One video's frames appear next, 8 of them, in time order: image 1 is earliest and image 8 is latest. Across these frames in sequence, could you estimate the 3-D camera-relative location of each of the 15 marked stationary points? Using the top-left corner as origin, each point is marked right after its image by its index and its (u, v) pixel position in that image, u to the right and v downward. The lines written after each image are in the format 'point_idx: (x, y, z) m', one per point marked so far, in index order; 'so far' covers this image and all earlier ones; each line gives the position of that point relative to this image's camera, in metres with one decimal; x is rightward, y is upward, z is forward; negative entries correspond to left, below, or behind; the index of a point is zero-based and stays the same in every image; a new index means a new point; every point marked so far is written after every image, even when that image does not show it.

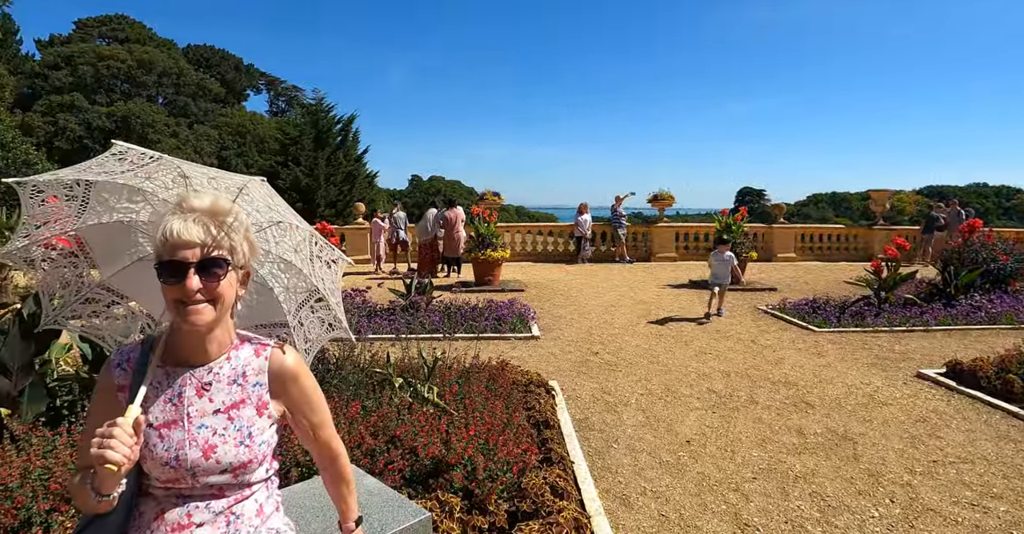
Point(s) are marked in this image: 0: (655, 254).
0: (+3.9, +0.3, +14.6) m
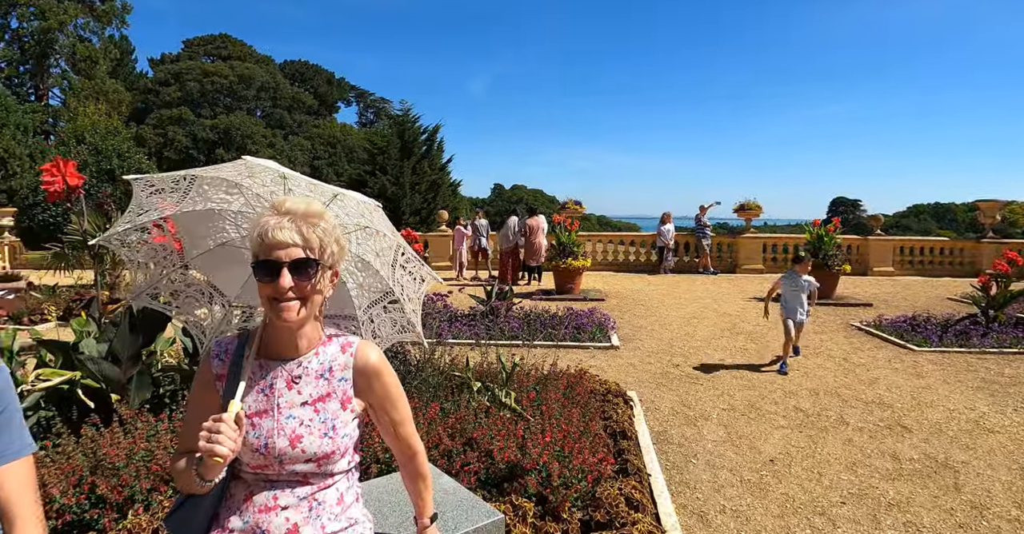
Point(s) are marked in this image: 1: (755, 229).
0: (+5.6, +0.1, +14.0) m
1: (+6.3, +1.0, +14.6) m
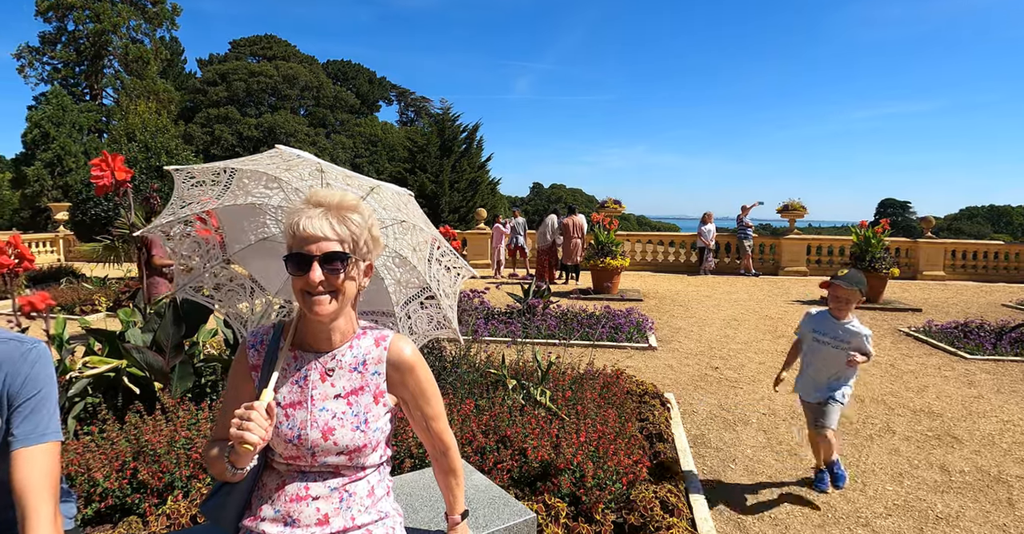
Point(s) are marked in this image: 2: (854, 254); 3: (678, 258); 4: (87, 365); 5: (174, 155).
0: (+6.5, 0.0, +13.6) m
1: (+7.2, +0.9, +14.2) m
2: (+5.8, +0.2, +9.6) m
3: (+4.1, +0.3, +14.3) m
4: (-3.1, -0.7, +4.1) m
5: (-11.6, +3.9, +19.3) m
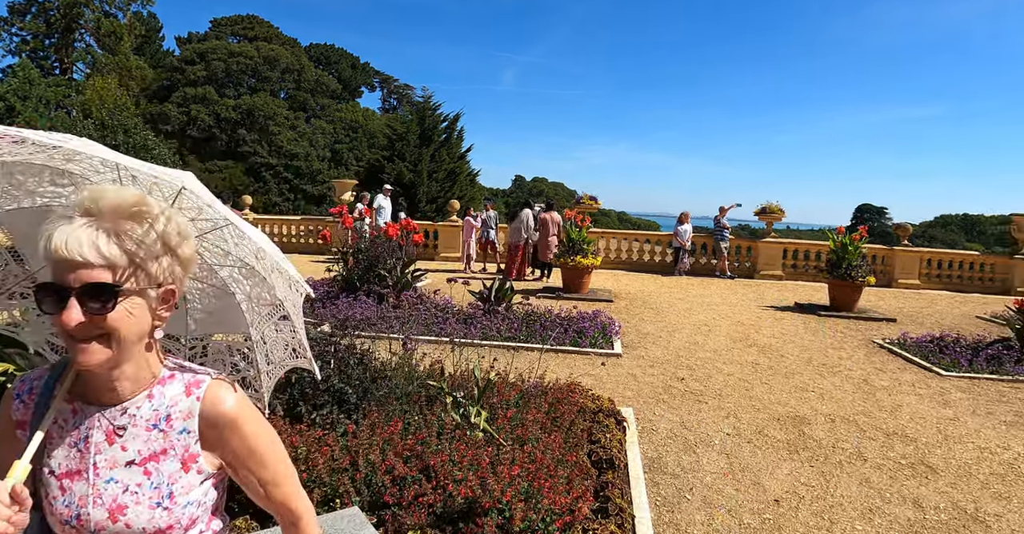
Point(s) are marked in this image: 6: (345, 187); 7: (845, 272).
0: (+5.8, -0.1, +13.4) m
1: (+6.5, +0.8, +13.9) m
2: (+5.2, +0.1, +9.3) m
3: (+3.4, +0.3, +14.0) m
4: (-3.5, -0.6, +3.6) m
5: (-12.3, +4.4, +18.4) m
6: (-5.8, +2.7, +19.4) m
7: (+5.4, -0.1, +9.1) m
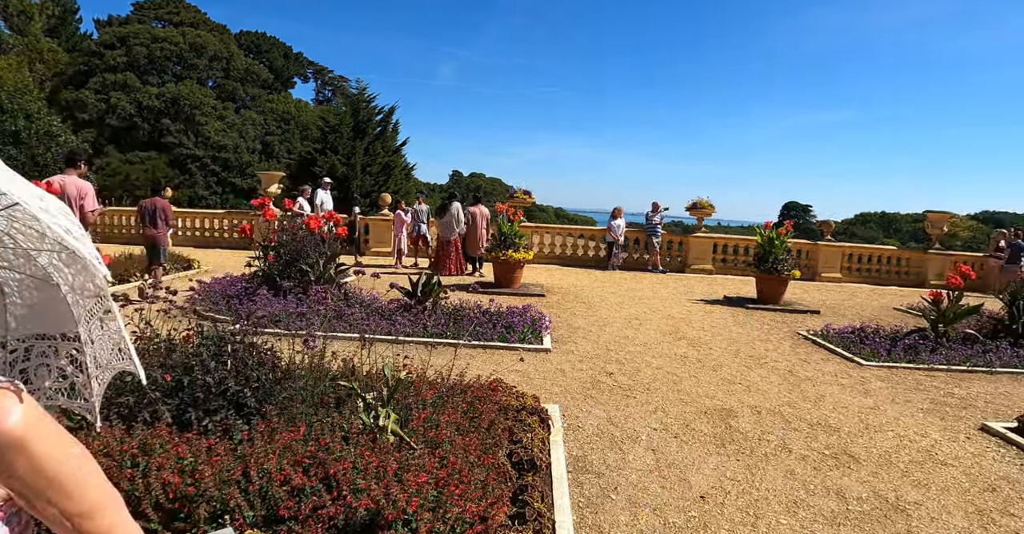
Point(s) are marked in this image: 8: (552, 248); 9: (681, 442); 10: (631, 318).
0: (+4.2, +0.1, +13.6) m
1: (+4.9, +1.0, +14.2) m
2: (+4.1, +0.2, +9.5) m
3: (+1.8, +0.4, +14.0) m
4: (-4.0, -0.6, +2.9) m
5: (-14.3, +4.5, +16.8) m
6: (-7.8, +2.8, +18.4) m
7: (+4.3, 0.0, +9.3) m
8: (+1.0, +0.5, +14.1) m
9: (+1.3, -1.3, +4.2) m
10: (+1.7, -0.7, +8.1) m
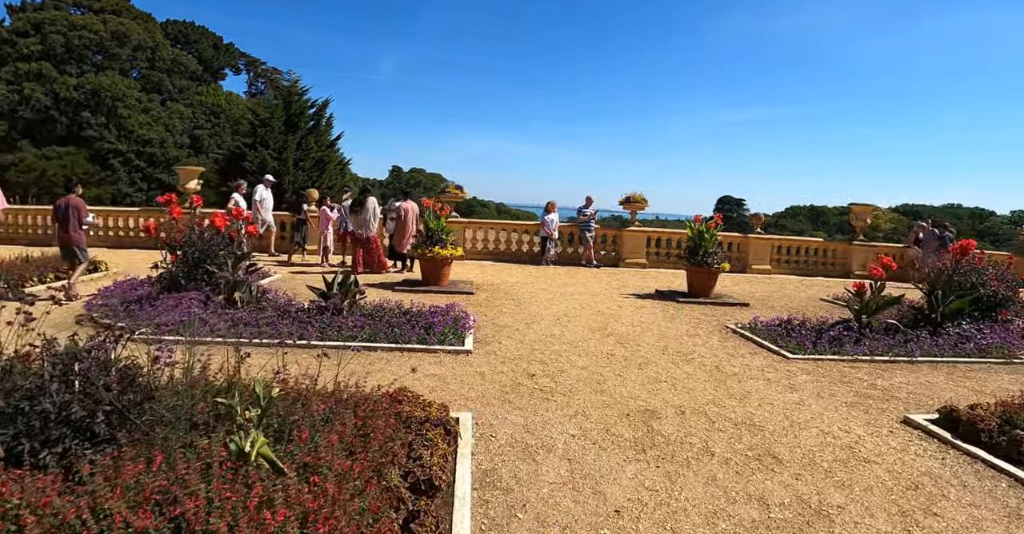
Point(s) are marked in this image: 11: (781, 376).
0: (+2.7, +0.2, +13.5) m
1: (+3.3, +1.1, +14.1) m
2: (+2.9, +0.3, +9.4) m
3: (+0.2, +0.5, +13.6) m
4: (-4.6, -0.6, +2.1) m
5: (-16.1, +4.4, +15.0) m
6: (-9.8, +2.8, +17.1) m
7: (+3.1, +0.1, +9.2) m
8: (-0.6, +0.6, +13.7) m
9: (+0.6, -1.3, +3.9) m
10: (+0.7, -0.7, +7.8) m
11: (+2.6, -1.1, +5.4) m
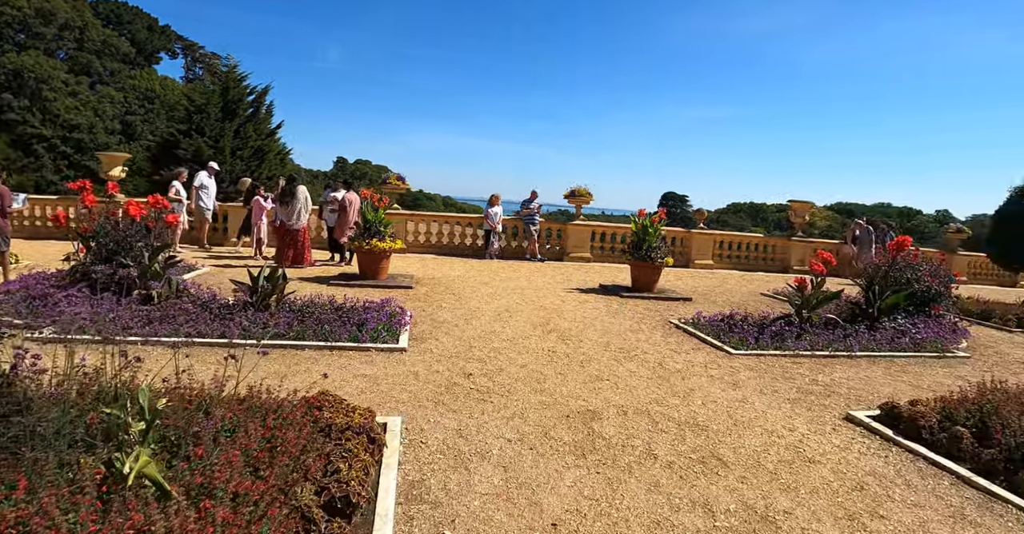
0: (+1.4, +0.3, +13.4) m
1: (+2.0, +1.2, +14.0) m
2: (+2.0, +0.4, +9.3) m
3: (-1.0, +0.6, +13.3) m
4: (-4.8, -0.5, +1.4) m
5: (-17.4, +4.6, +13.2) m
6: (-11.3, +3.0, +15.9) m
7: (+2.2, +0.2, +9.1) m
8: (-1.9, +0.7, +13.3) m
9: (+0.2, -1.2, +3.6) m
10: (-0.1, -0.6, +7.5) m
11: (+2.0, -1.0, +5.3) m
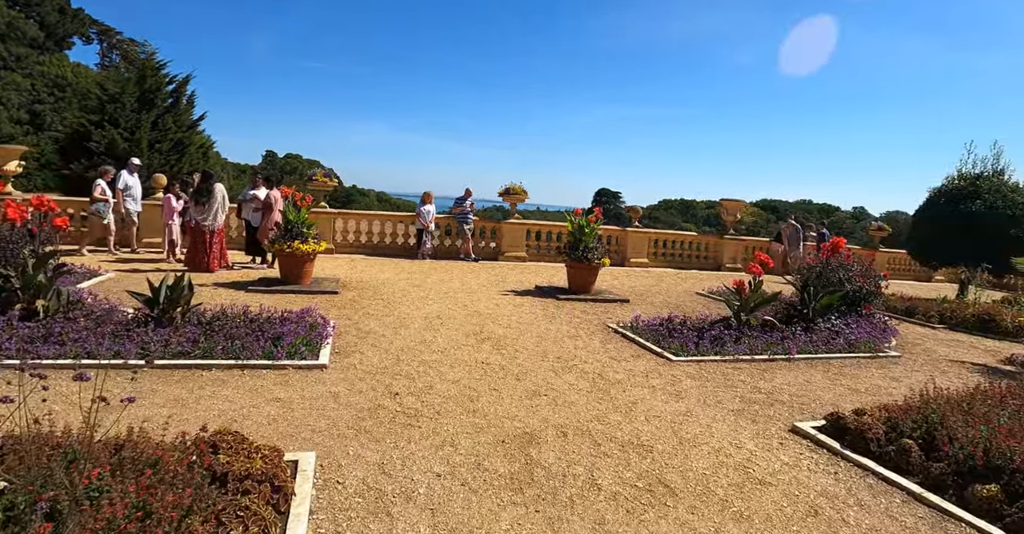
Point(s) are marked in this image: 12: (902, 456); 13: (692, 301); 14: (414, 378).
0: (0.0, +0.3, +13.0) m
1: (+0.4, +1.3, +13.8) m
2: (+1.0, +0.4, +9.0) m
3: (-2.5, +0.6, +12.7) m
4: (-5.0, -0.7, +0.5) m
5: (-18.8, +4.3, +10.8) m
6: (-13.0, +2.8, +14.1) m
7: (+1.2, +0.2, +8.9) m
8: (-3.4, +0.7, +12.6) m
9: (-0.2, -1.3, +3.2) m
10: (-0.9, -0.6, +7.1) m
11: (+1.4, -1.0, +5.1) m
12: (+2.4, -1.2, +3.4) m
13: (+3.1, -0.6, +9.5) m
14: (-0.8, -1.0, +4.9) m
